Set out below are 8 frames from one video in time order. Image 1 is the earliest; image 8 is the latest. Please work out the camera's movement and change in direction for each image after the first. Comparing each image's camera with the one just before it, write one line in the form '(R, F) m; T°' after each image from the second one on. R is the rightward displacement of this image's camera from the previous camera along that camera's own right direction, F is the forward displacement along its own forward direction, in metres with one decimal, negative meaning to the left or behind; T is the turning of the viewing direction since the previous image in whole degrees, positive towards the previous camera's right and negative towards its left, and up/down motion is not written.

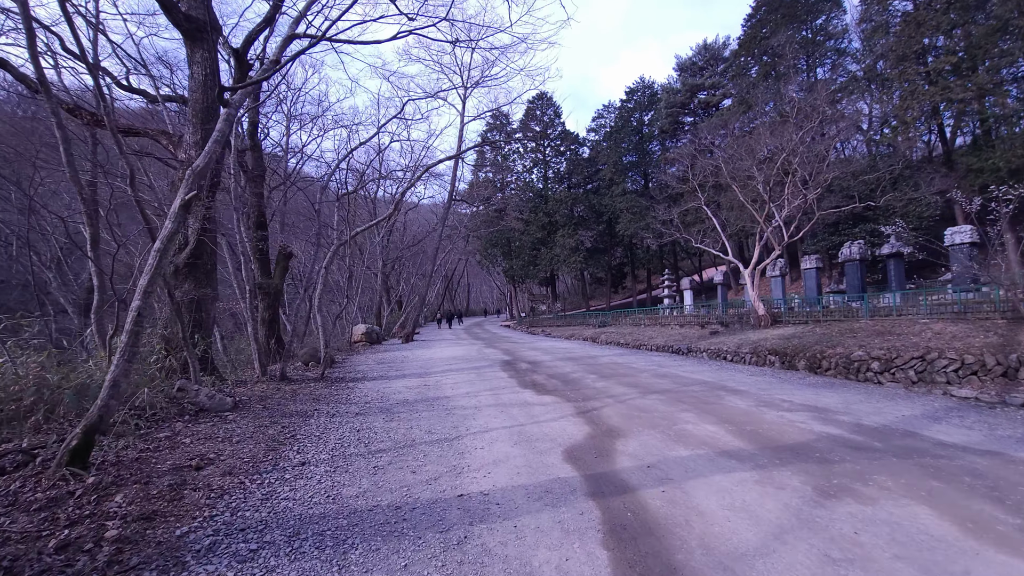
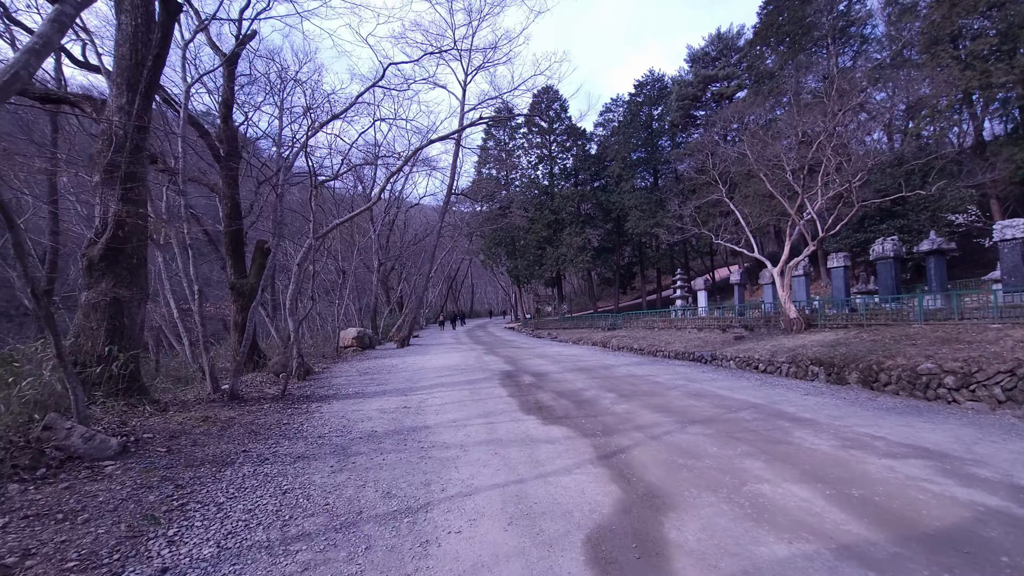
(+0.1, +1.5) m; -1°
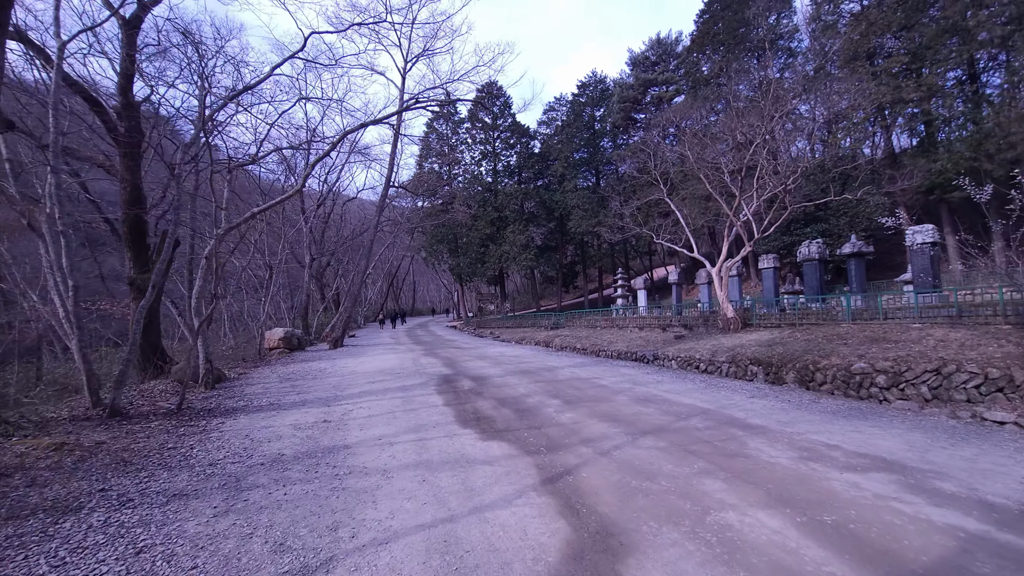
(+0.1, +0.6) m; +7°
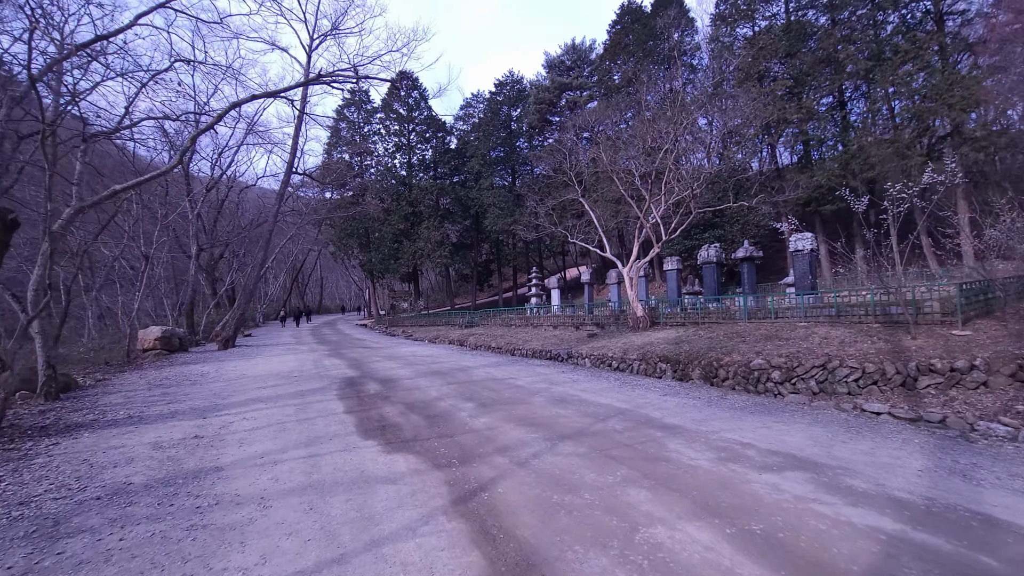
(0.0, +0.4) m; +10°
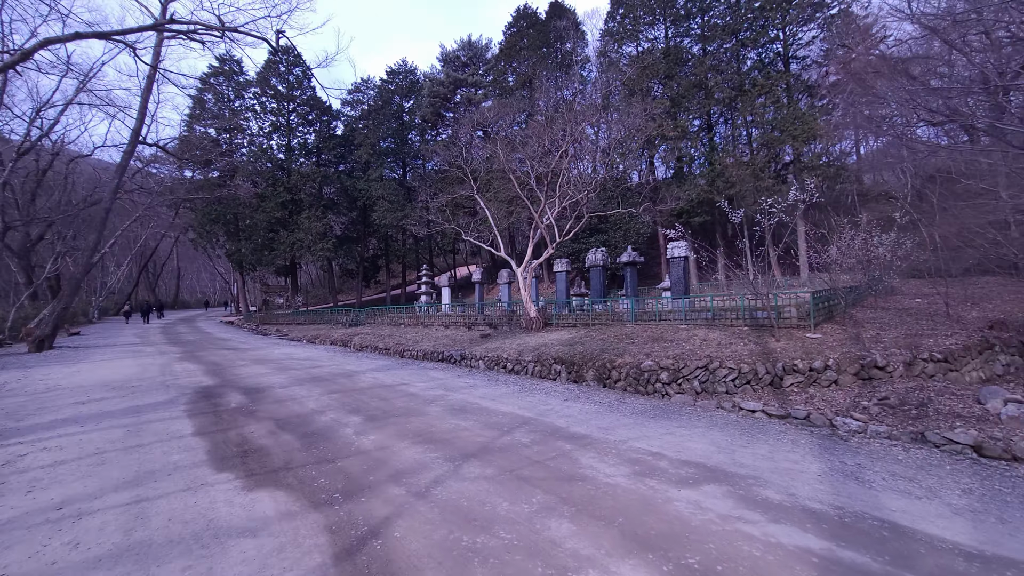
(-0.1, +0.5) m; +13°
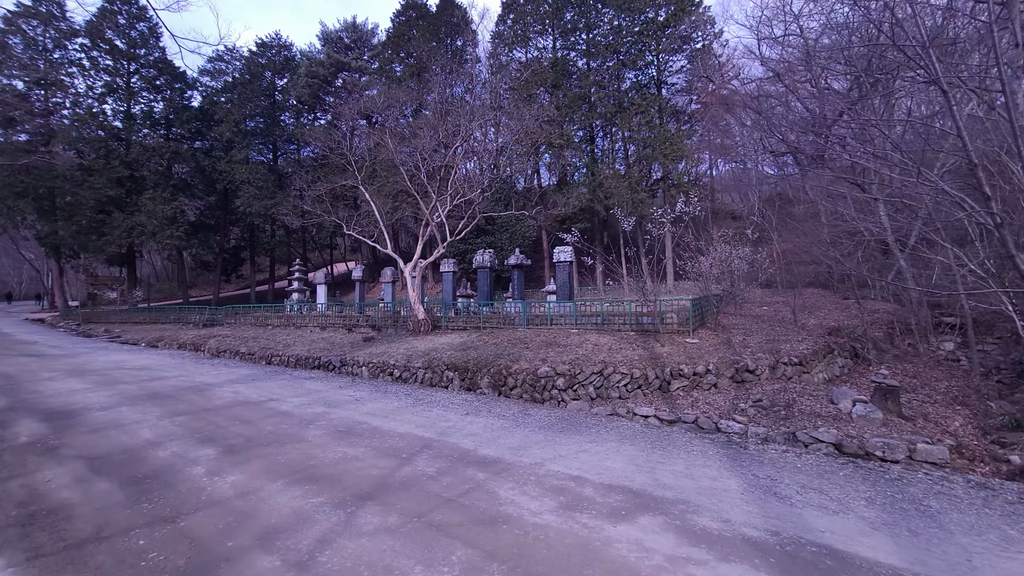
(-0.2, +0.6) m; +14°
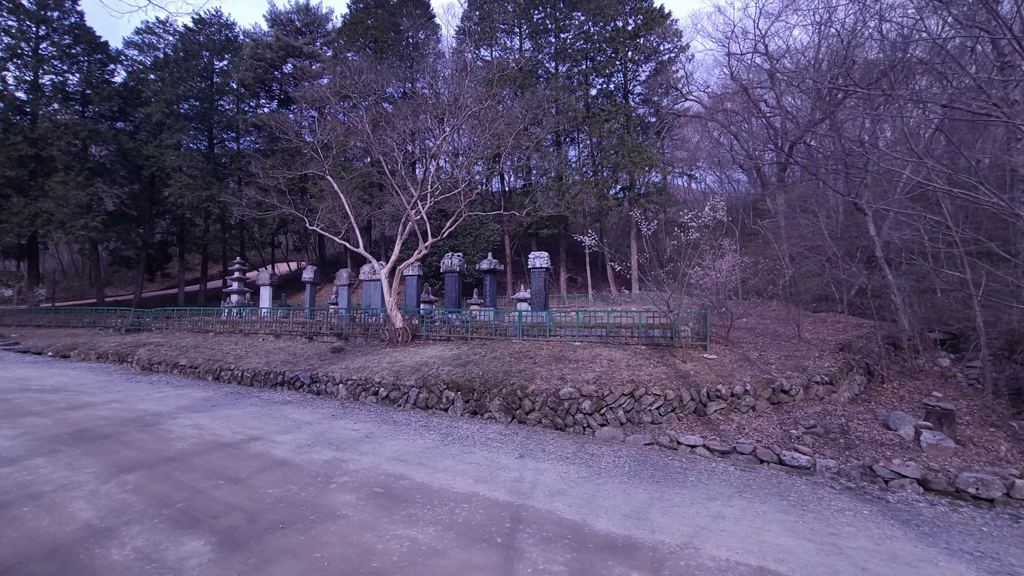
(-1.2, +1.3) m; +7°
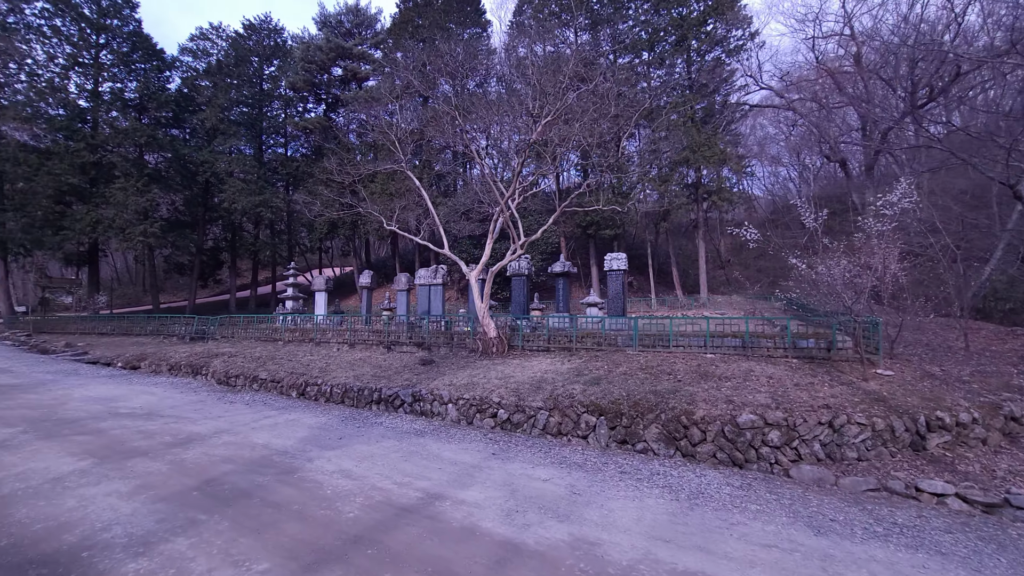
(-1.7, +1.3) m; -3°
